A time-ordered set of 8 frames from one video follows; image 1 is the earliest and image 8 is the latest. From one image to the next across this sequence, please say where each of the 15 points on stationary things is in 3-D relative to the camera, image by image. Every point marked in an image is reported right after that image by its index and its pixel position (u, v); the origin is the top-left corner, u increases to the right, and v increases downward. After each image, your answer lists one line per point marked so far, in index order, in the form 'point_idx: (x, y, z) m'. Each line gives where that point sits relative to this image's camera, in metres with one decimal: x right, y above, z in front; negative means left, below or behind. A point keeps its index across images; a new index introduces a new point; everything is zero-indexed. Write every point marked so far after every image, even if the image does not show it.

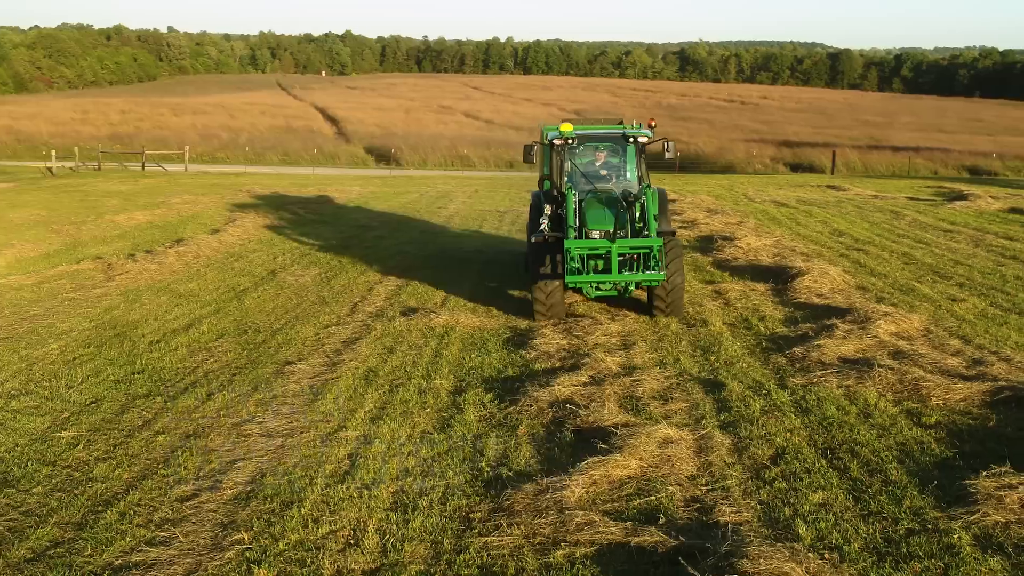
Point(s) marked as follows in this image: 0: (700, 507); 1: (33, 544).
0: (+0.8, -0.9, +4.9) m
1: (-1.9, -1.0, +4.9) m
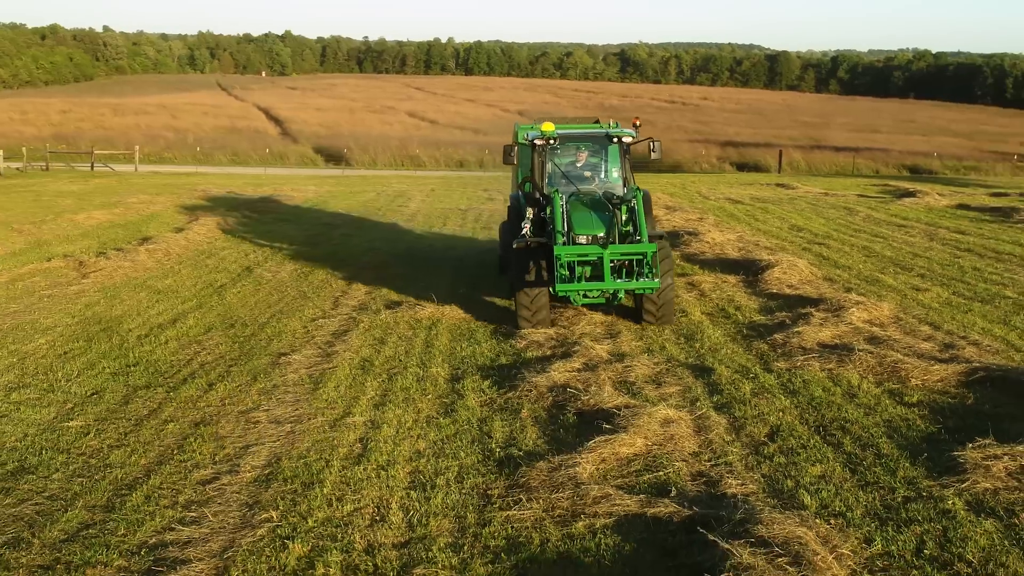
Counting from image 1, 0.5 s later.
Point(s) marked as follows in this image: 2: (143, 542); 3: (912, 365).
0: (+0.8, -0.8, +5.1) m
1: (-1.8, -1.0, +5.0) m
2: (-1.5, -1.0, +4.8) m
3: (+2.2, -0.4, +6.7) m
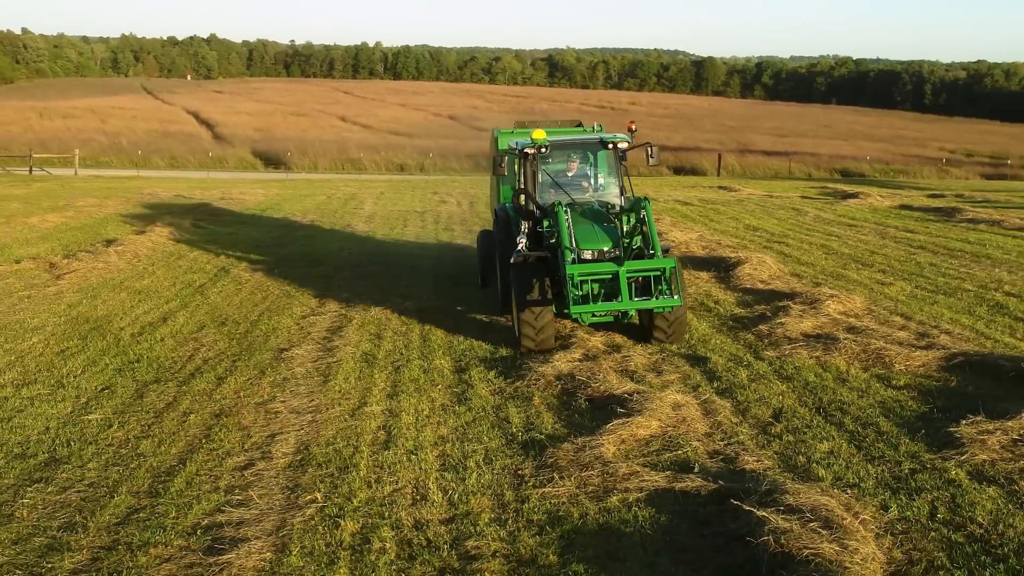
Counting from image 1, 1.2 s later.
0: (+1.0, -0.8, +5.5) m
1: (-1.7, -1.0, +5.2) m
2: (-1.3, -1.0, +5.0) m
3: (+2.3, -0.4, +7.2) m
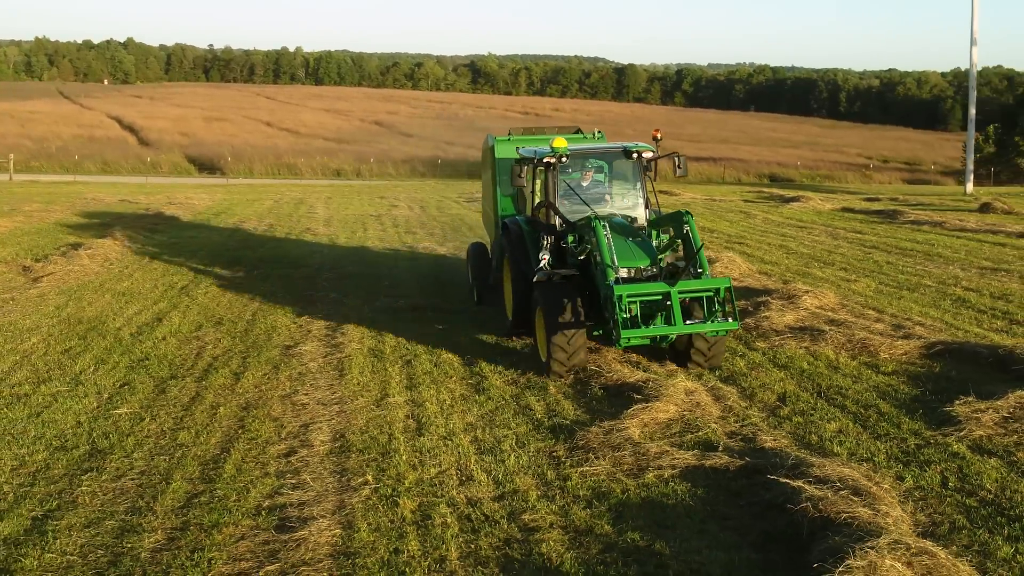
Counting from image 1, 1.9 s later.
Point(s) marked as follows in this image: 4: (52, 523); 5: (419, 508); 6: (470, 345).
0: (+1.1, -0.7, +5.9) m
1: (-1.5, -0.9, +5.5) m
2: (-1.1, -0.9, +5.3) m
3: (+2.3, -0.3, +7.7) m
4: (-1.9, -1.0, +5.2) m
5: (-0.4, -0.9, +5.2) m
6: (-0.1, -0.6, +7.6) m
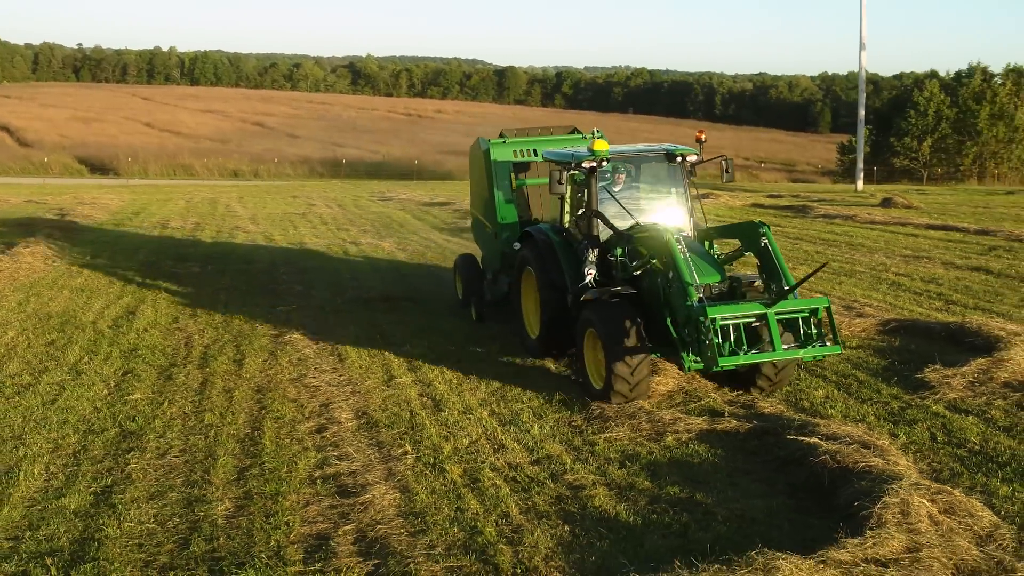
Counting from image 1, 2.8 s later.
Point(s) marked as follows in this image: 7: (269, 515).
0: (+1.2, -0.6, +6.5) m
1: (-1.4, -0.9, +5.8) m
2: (-0.9, -0.9, +5.6) m
3: (+2.2, -0.2, +8.3) m
4: (-1.8, -0.9, +5.4) m
5: (-0.2, -0.9, +5.6) m
6: (-0.2, -0.5, +8.0) m
7: (-1.0, -1.0, +5.1) m
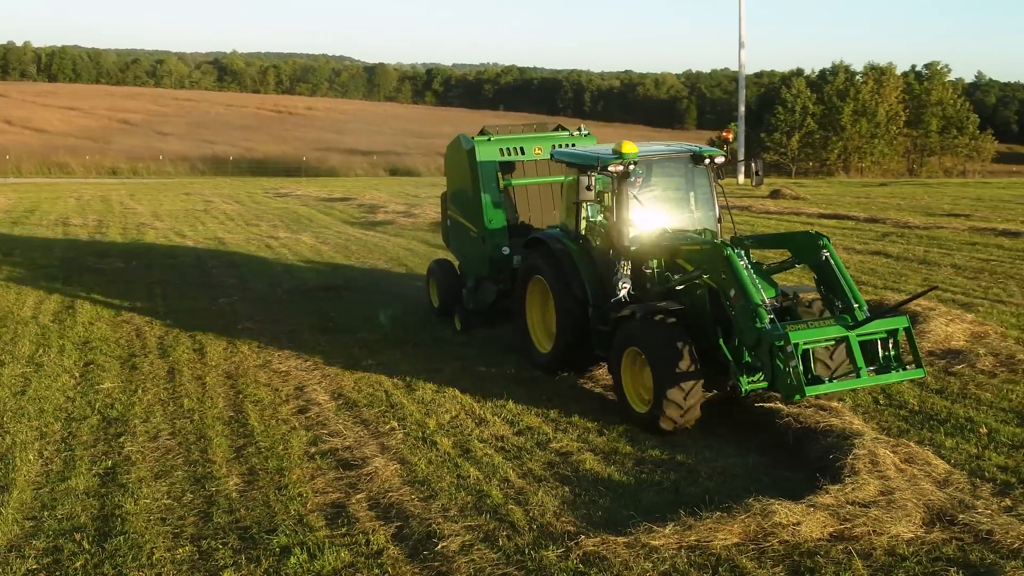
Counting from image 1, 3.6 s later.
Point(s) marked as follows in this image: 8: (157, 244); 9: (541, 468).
0: (+1.1, -0.5, +7.0) m
1: (-1.4, -0.8, +6.0) m
2: (-1.0, -0.8, +5.9) m
3: (+1.8, -0.1, +8.9) m
4: (-1.8, -0.9, +5.6) m
5: (-0.3, -0.8, +6.0) m
6: (-0.5, -0.4, +8.3) m
7: (-1.0, -0.9, +5.4) m
8: (-4.0, +0.5, +13.9) m
9: (+0.1, -0.8, +5.6) m
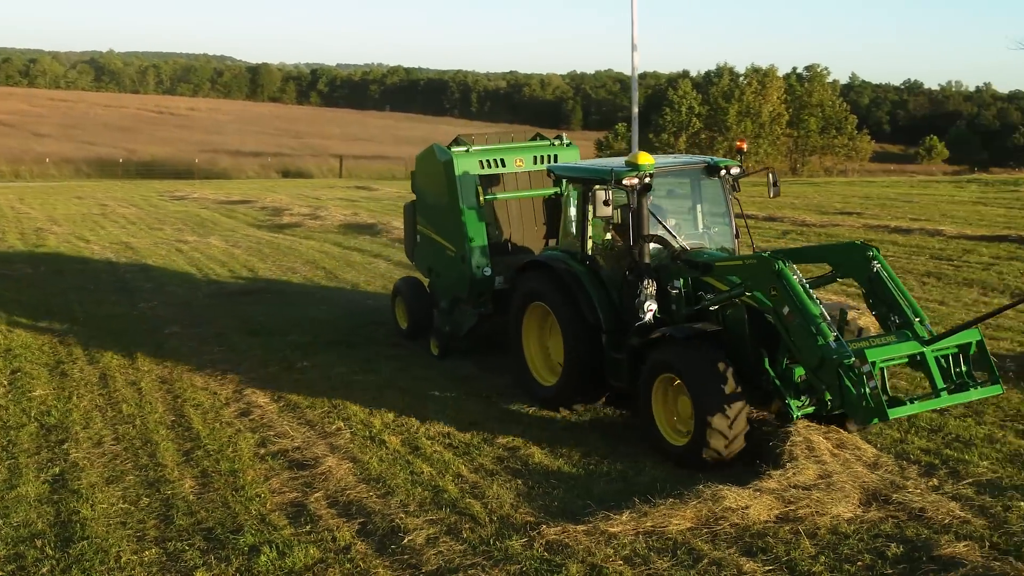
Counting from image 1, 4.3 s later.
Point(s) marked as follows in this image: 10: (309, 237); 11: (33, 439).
0: (+0.7, -0.5, +7.2) m
1: (-1.7, -0.8, +6.0) m
2: (-1.3, -0.8, +6.0) m
3: (+1.3, -0.1, +9.2) m
4: (-2.0, -0.9, +5.6) m
5: (-0.5, -0.8, +6.1) m
6: (-1.0, -0.4, +8.4) m
7: (-1.2, -0.9, +5.5) m
8: (-5.0, +0.4, +13.6) m
9: (-0.1, -0.8, +5.7) m
10: (-2.4, +0.6, +14.3) m
11: (-2.5, -0.8, +6.3) m
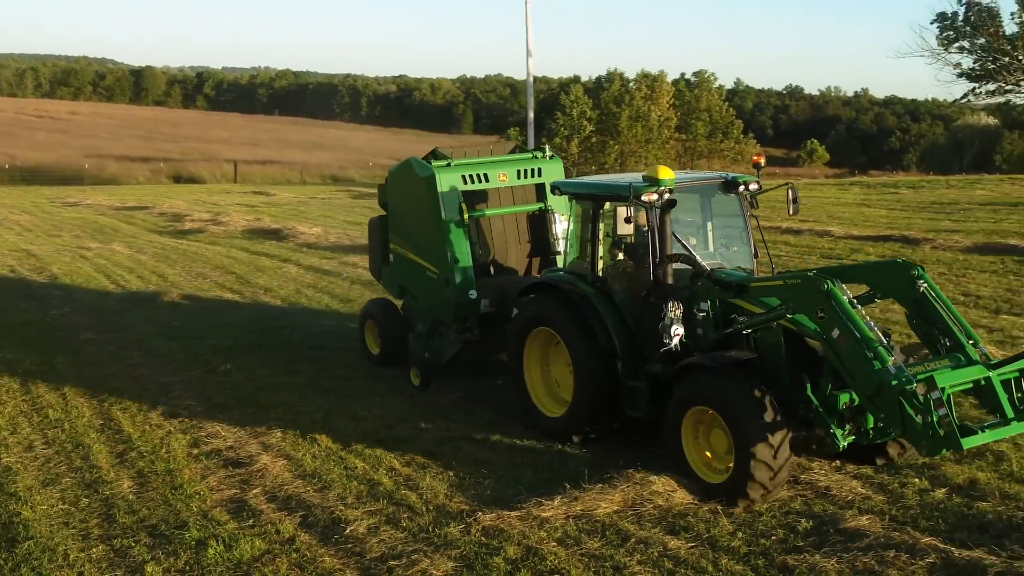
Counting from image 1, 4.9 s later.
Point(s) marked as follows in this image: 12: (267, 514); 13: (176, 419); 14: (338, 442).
0: (+0.2, -0.5, +7.5) m
1: (-2.1, -0.8, +6.1) m
2: (-1.6, -0.8, +6.1) m
3: (+0.6, -0.1, +9.6) m
4: (-2.3, -0.9, +5.7) m
5: (-0.9, -0.8, +6.3) m
6: (-1.6, -0.4, +8.6) m
7: (-1.6, -0.9, +5.6) m
8: (-6.0, +0.3, +13.4) m
9: (-0.4, -0.8, +6.0) m
10: (-3.5, +0.5, +14.4) m
11: (-2.9, -0.8, +6.3) m
12: (-1.1, -1.0, +5.2) m
13: (-1.9, -0.7, +6.7) m
14: (-0.9, -0.8, +6.3) m
